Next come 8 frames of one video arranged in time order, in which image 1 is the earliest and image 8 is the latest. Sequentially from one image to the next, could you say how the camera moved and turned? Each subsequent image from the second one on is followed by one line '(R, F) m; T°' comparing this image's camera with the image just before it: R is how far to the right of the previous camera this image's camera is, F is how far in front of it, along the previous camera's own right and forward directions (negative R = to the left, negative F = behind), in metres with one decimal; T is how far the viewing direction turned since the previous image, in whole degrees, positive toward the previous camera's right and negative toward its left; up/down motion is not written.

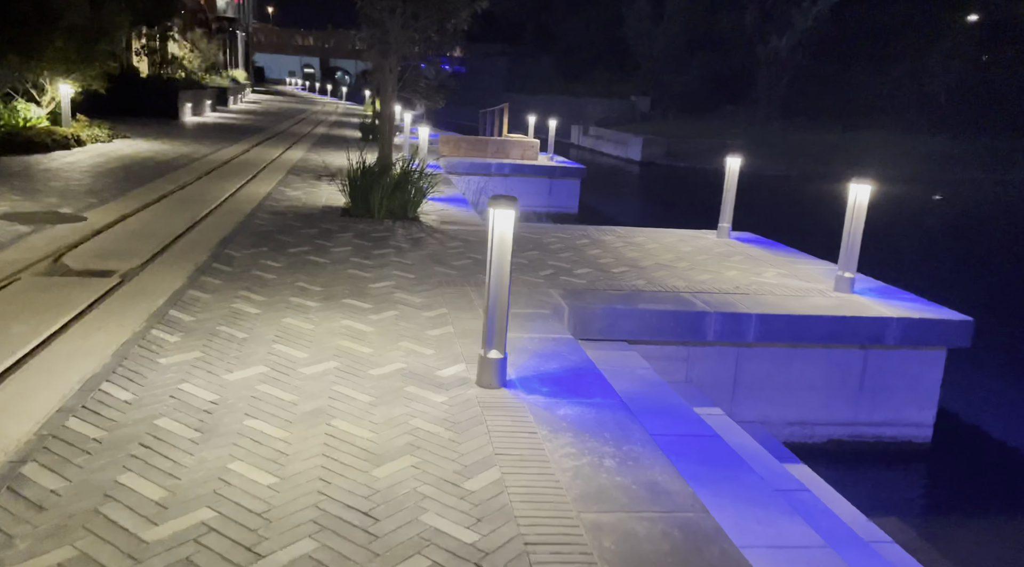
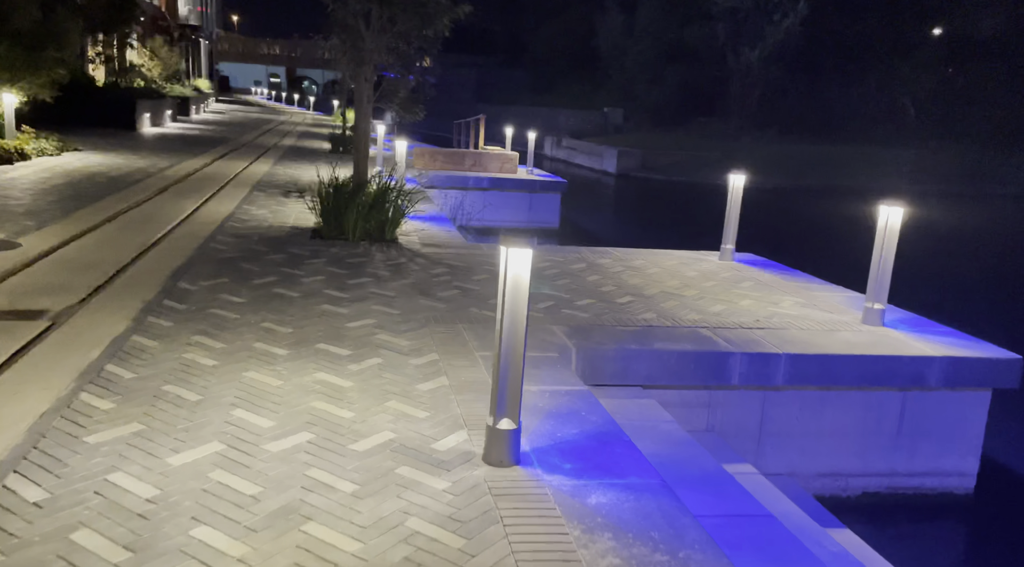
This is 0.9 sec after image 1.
(-0.2, +0.8) m; +2°
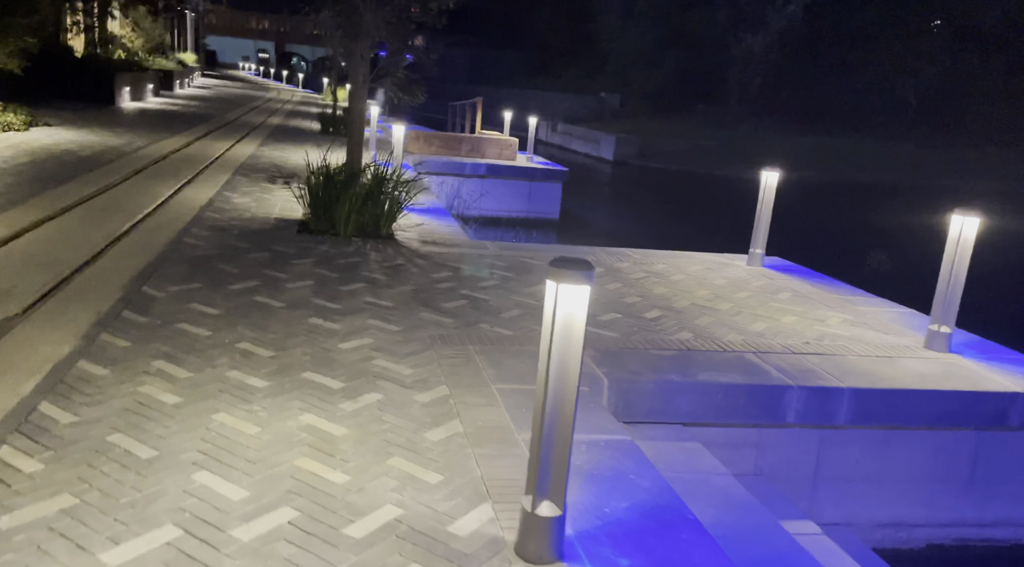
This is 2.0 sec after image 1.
(-0.2, +0.8) m; +1°
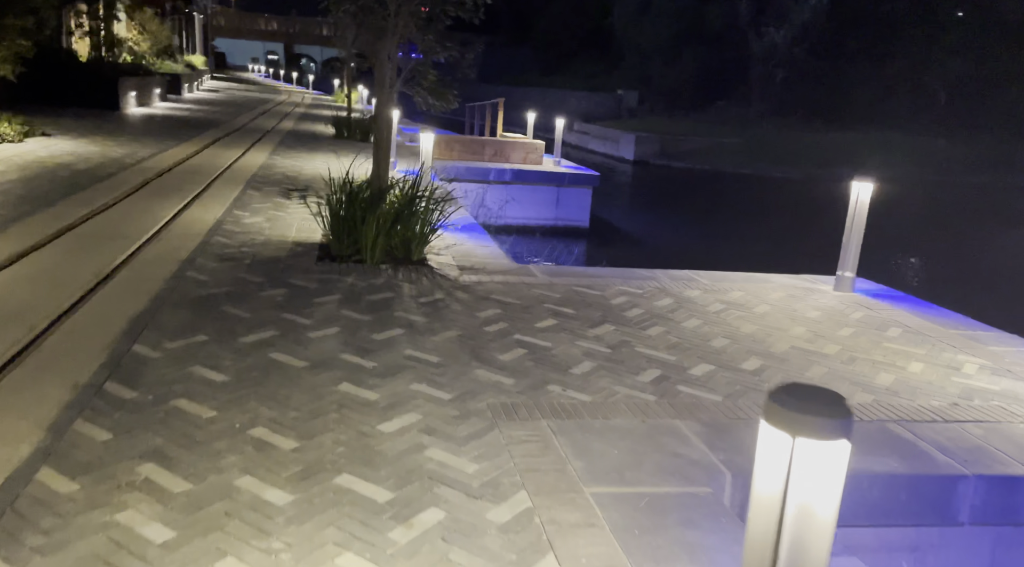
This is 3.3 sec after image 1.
(-0.3, +1.0) m; -1°
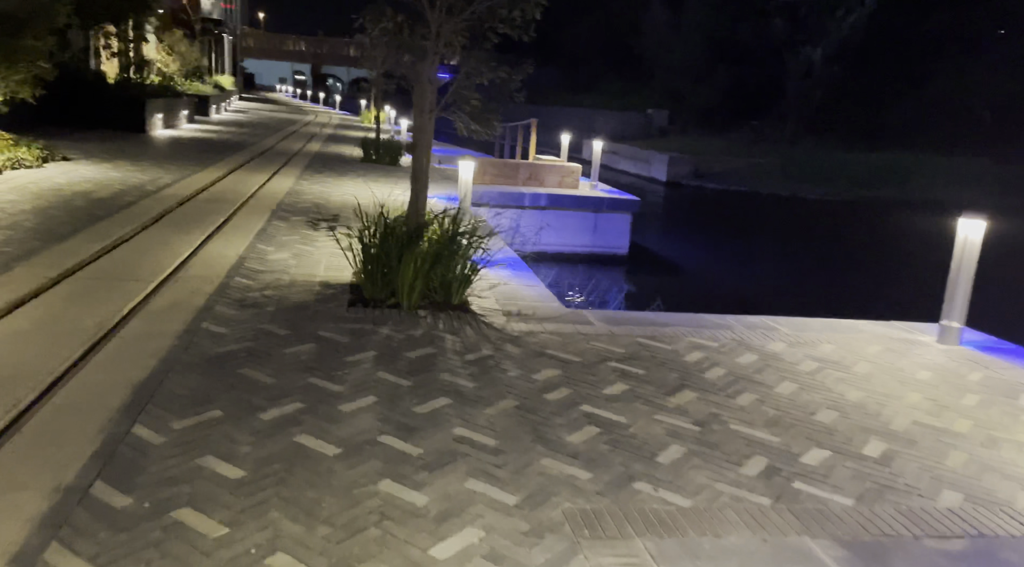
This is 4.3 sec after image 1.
(-0.2, +0.8) m; -2°
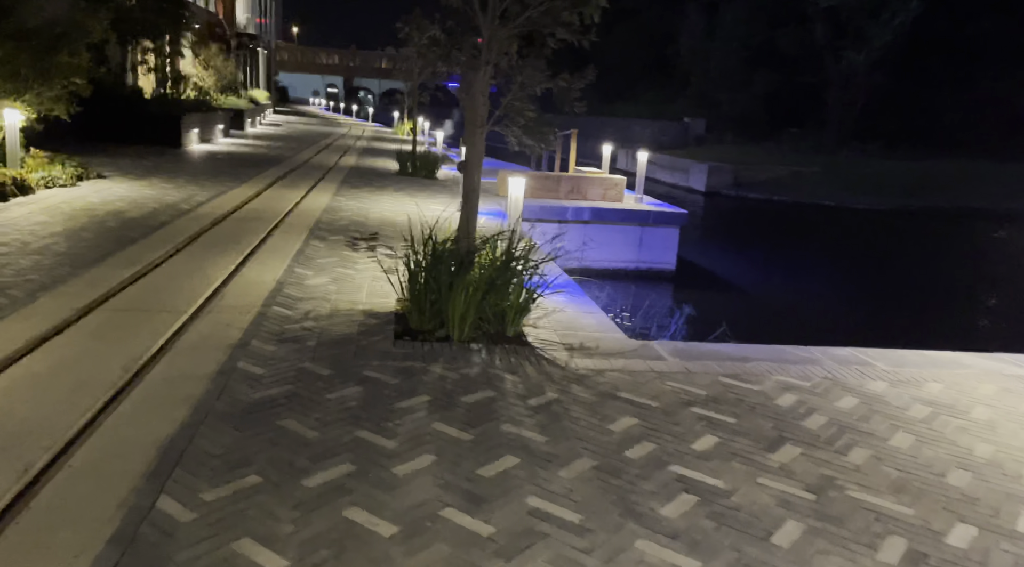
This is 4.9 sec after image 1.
(-0.2, +0.6) m; -2°
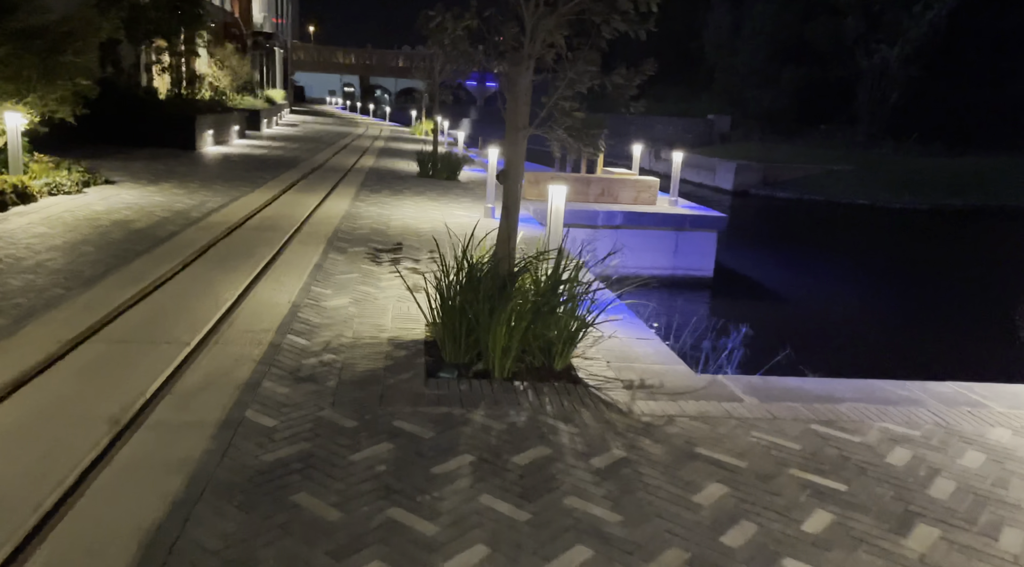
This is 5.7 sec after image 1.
(-0.2, +0.8) m; -1°
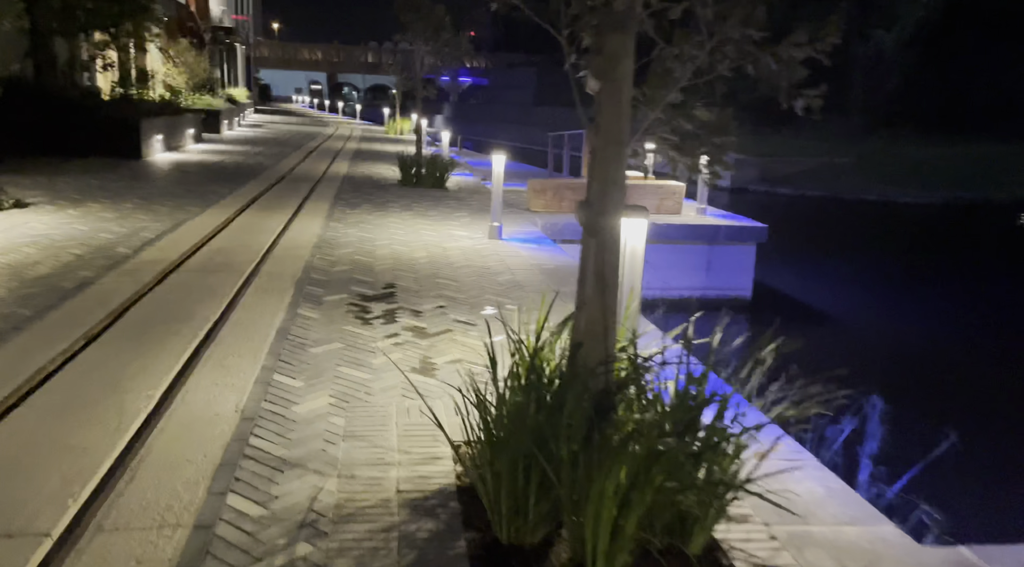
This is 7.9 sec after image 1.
(-0.5, +2.2) m; +2°
